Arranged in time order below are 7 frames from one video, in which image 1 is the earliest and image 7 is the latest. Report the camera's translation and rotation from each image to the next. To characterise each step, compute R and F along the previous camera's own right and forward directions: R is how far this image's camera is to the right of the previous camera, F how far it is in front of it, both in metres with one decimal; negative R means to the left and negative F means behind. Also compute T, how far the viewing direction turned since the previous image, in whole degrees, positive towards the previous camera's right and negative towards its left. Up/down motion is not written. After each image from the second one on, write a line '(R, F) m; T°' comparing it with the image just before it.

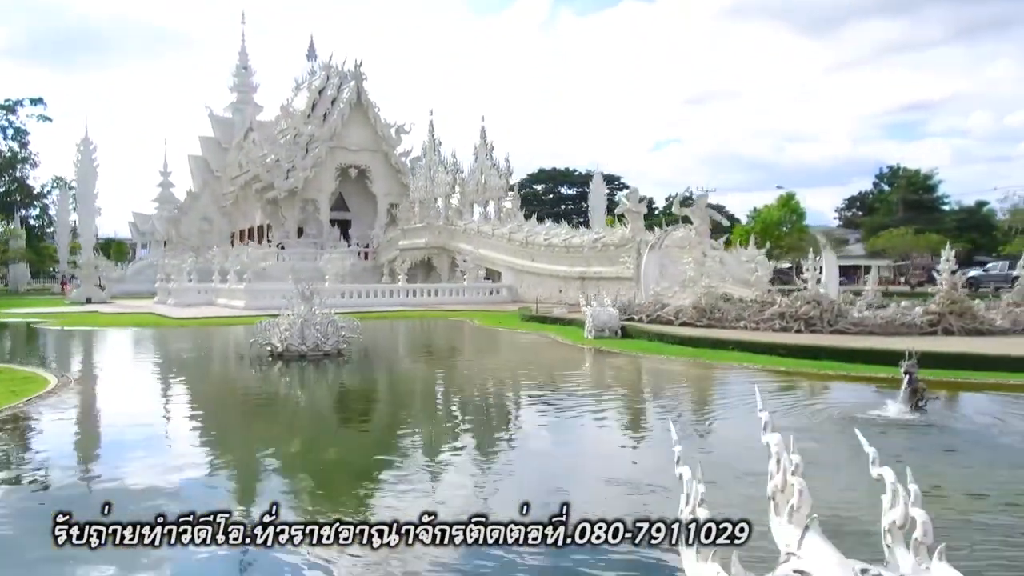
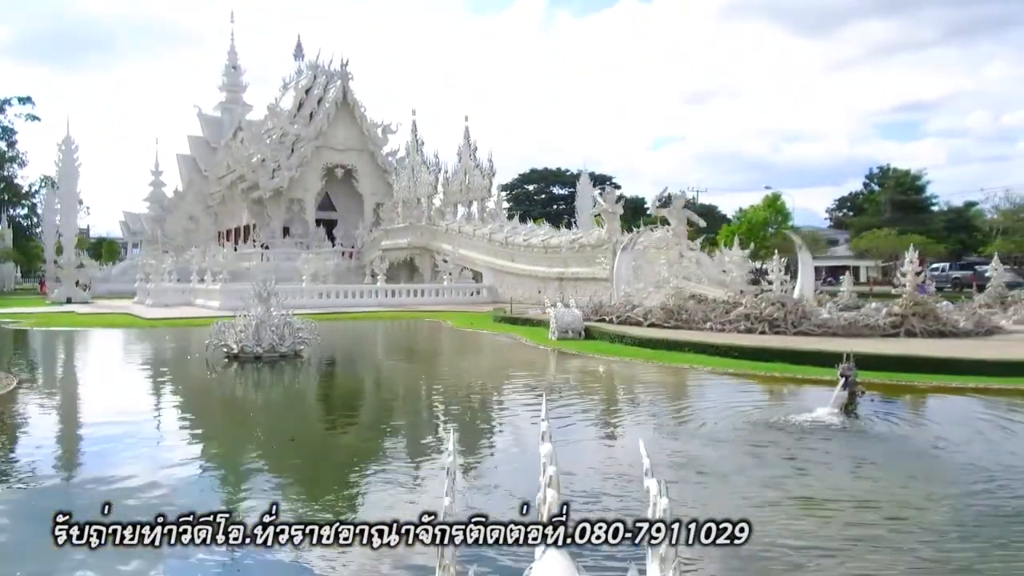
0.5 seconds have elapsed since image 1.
(+0.5, 0.0) m; 0°
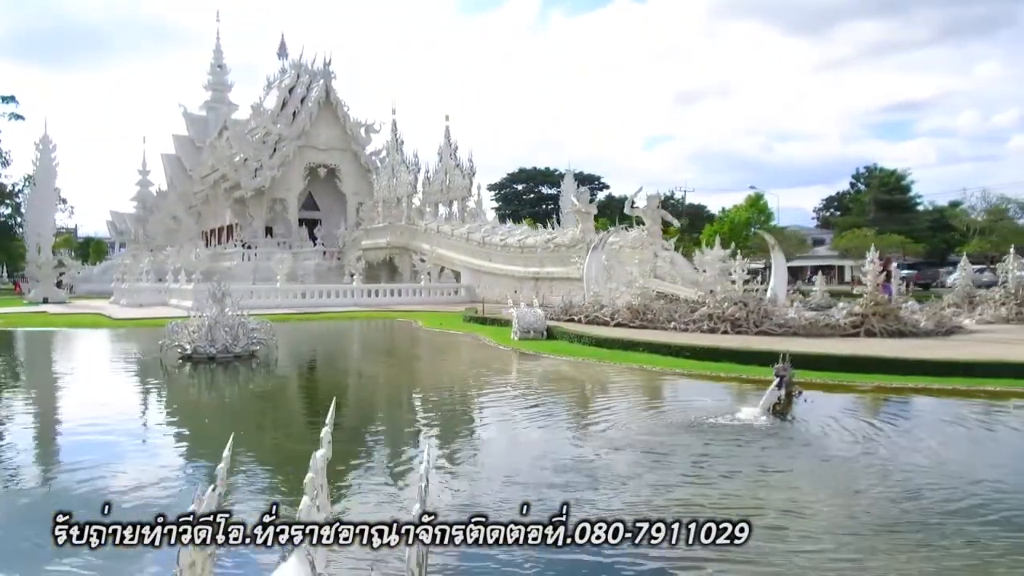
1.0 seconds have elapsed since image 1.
(+0.5, 0.0) m; +1°
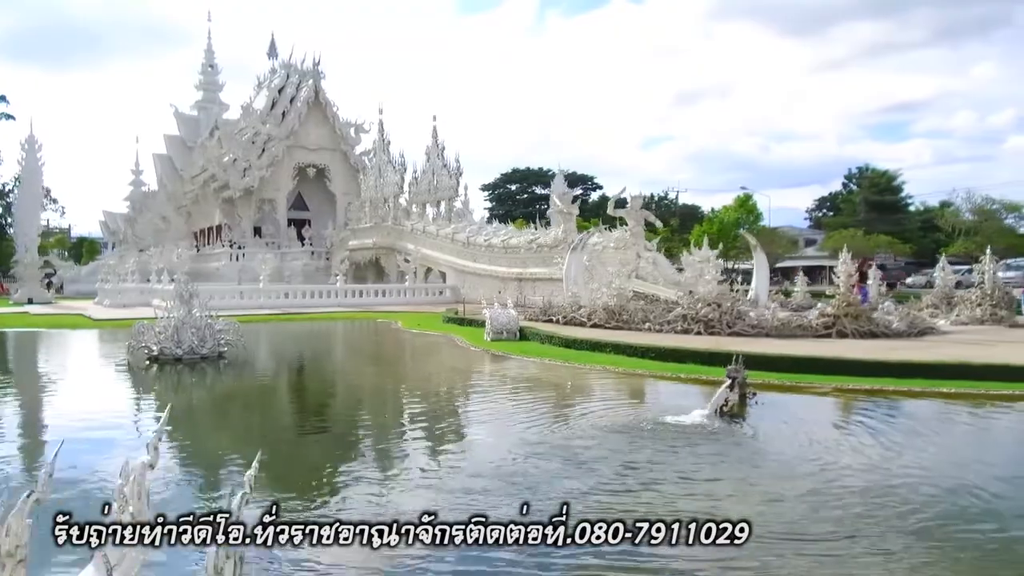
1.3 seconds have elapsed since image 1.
(+0.3, 0.0) m; 0°
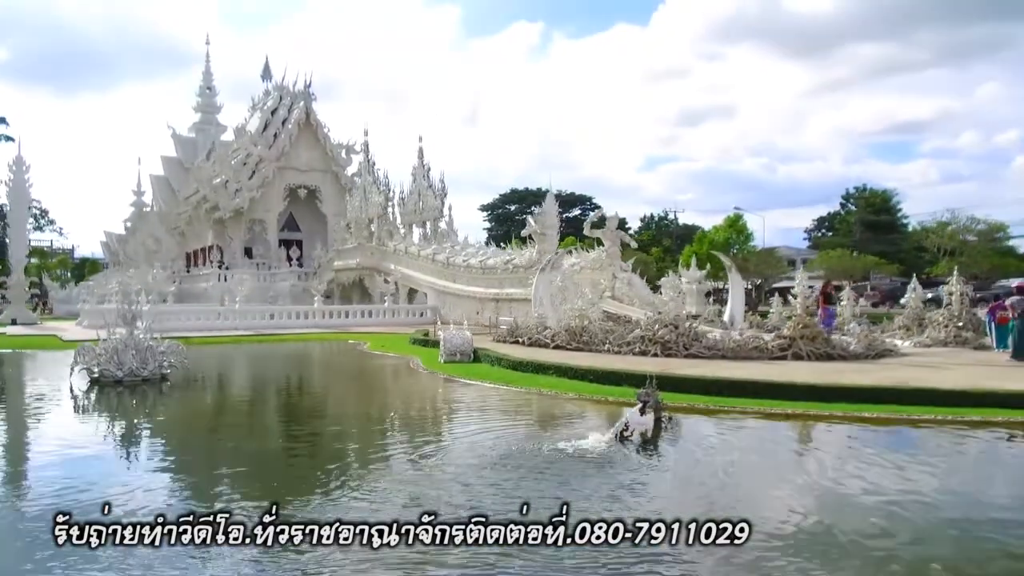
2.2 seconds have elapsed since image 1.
(+0.7, +0.1) m; 0°
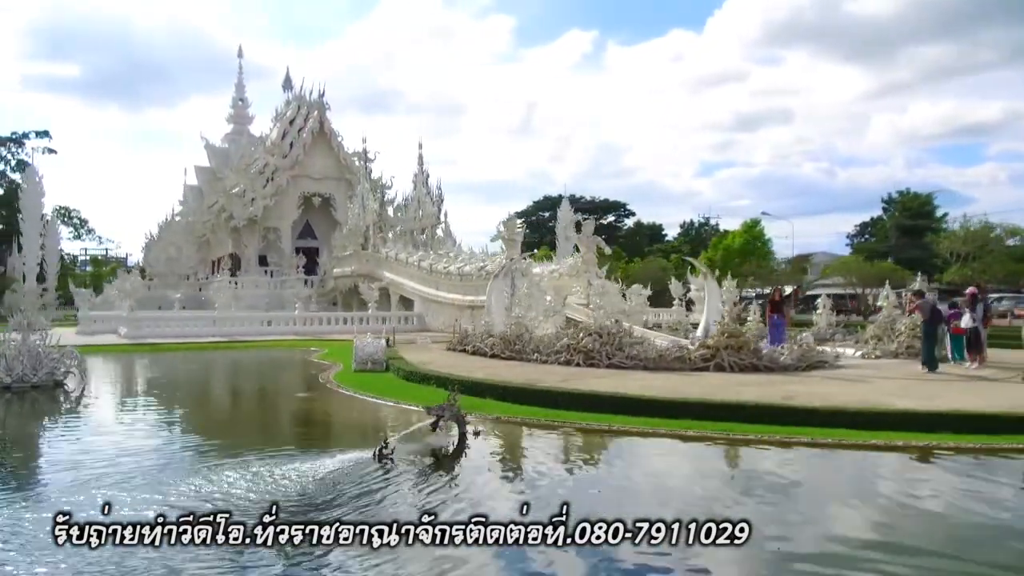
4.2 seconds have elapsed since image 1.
(+1.9, +0.4) m; -4°
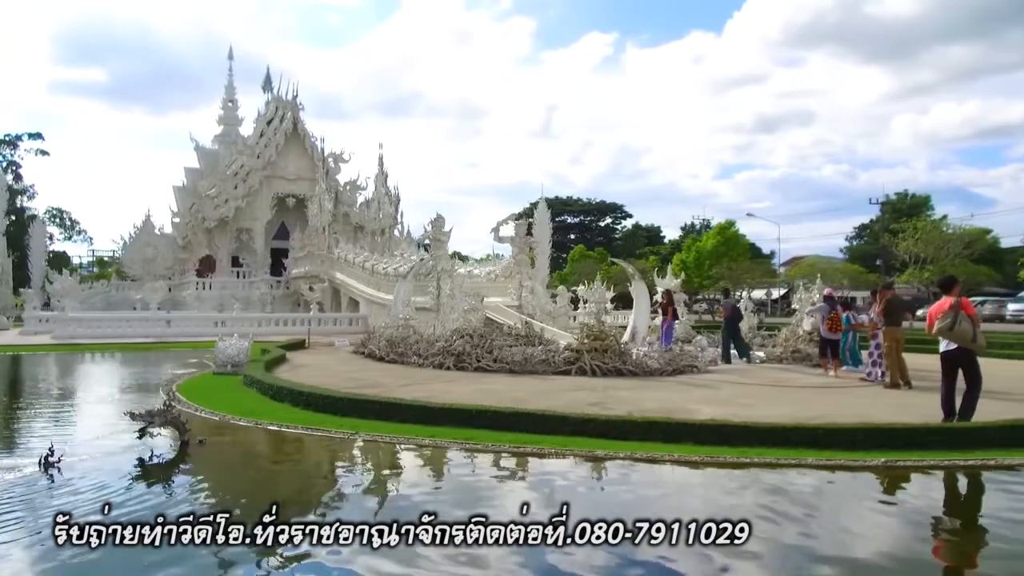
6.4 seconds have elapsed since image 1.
(+2.0, +0.4) m; -1°
